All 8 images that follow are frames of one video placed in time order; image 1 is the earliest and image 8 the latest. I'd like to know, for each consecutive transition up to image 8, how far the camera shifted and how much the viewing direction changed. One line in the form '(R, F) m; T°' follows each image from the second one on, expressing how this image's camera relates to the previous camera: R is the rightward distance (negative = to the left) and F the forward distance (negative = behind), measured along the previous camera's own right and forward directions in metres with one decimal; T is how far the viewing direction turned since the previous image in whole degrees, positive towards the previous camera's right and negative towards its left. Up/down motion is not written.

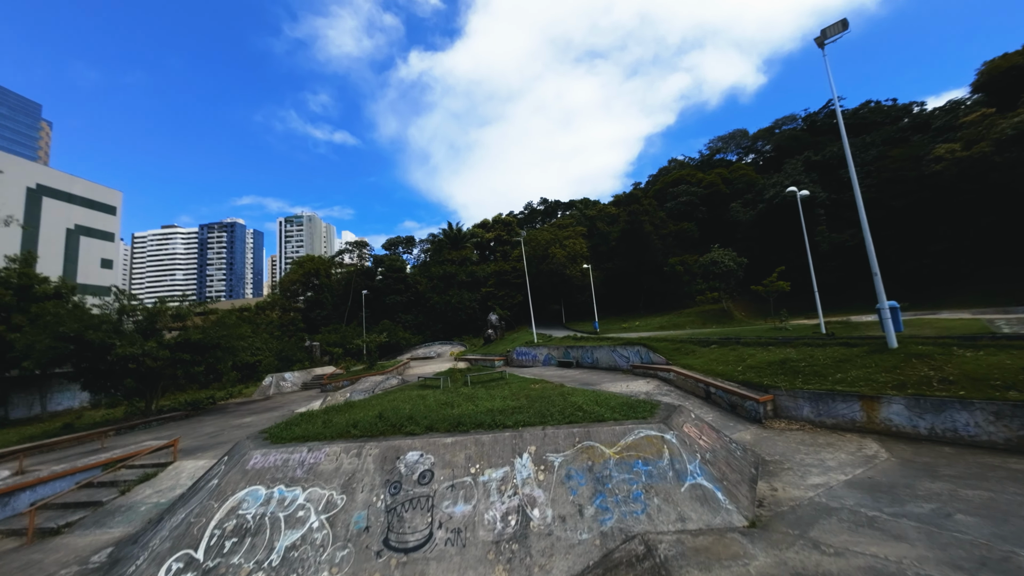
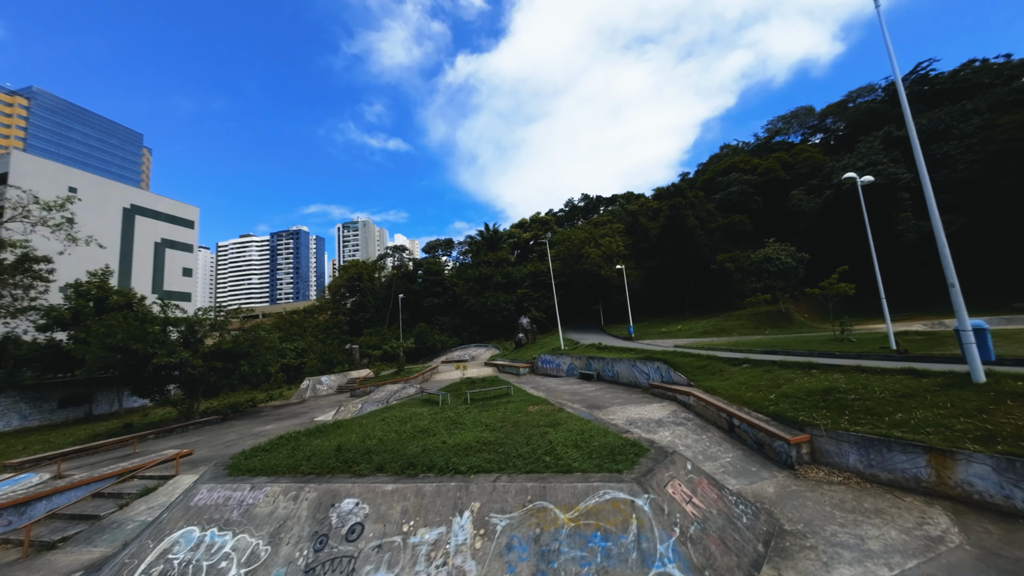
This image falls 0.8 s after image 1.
(+1.4, +0.9) m; -8°
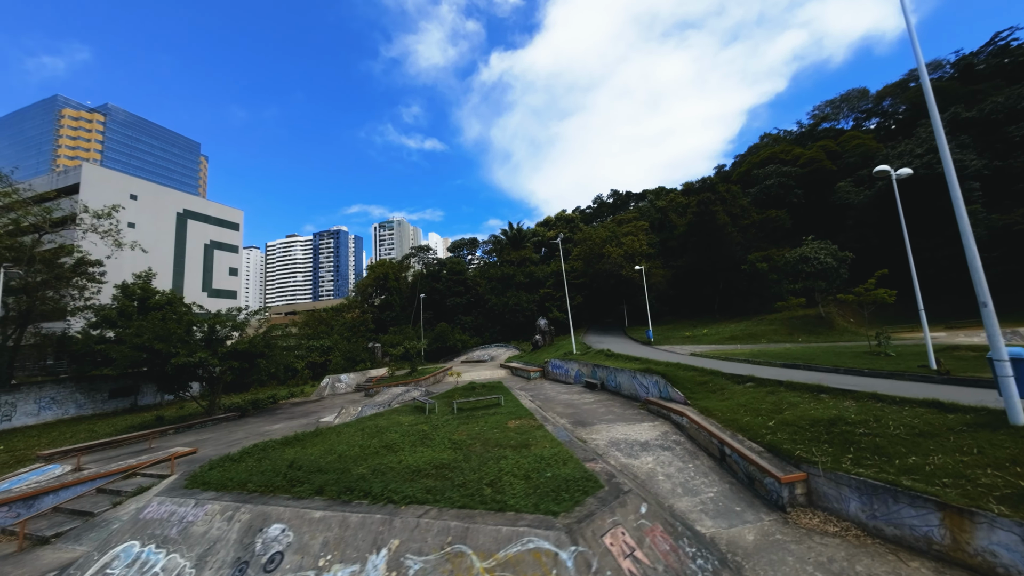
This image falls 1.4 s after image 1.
(+1.3, +0.5) m; -5°
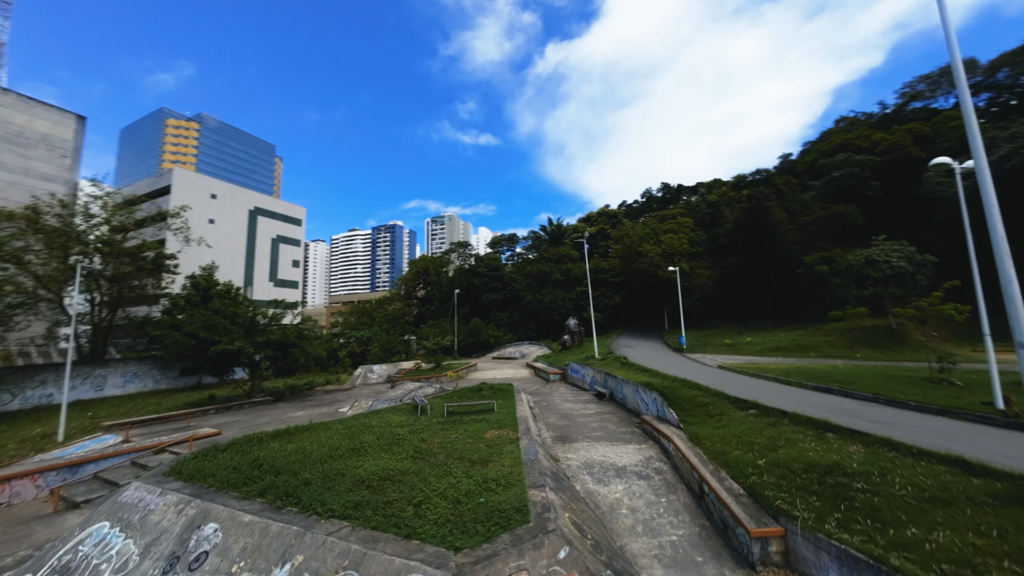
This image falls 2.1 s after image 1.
(+1.6, +0.4) m; -8°
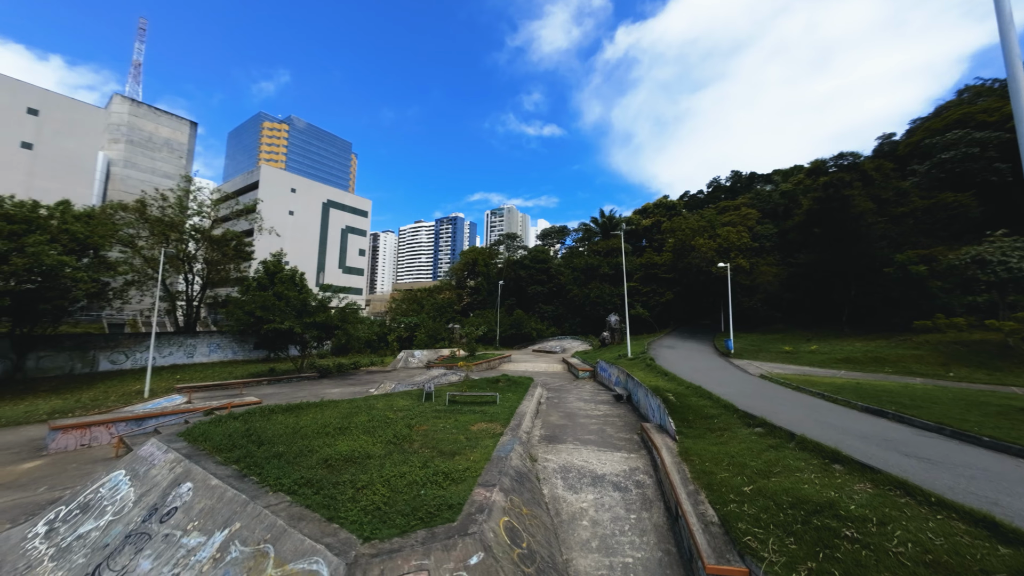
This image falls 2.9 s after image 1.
(+1.5, +0.4) m; -9°
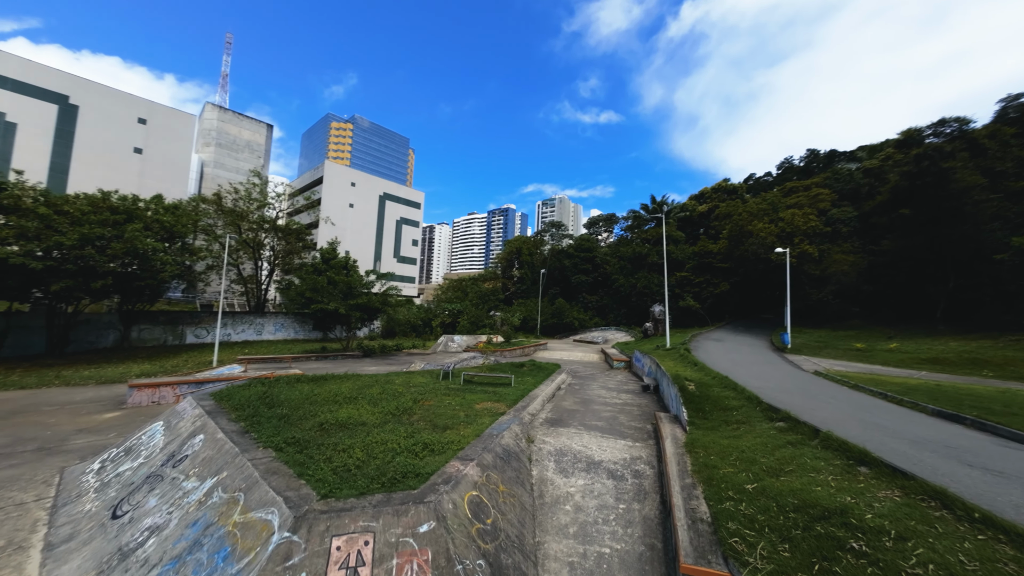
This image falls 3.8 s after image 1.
(+1.0, +0.3) m; -8°
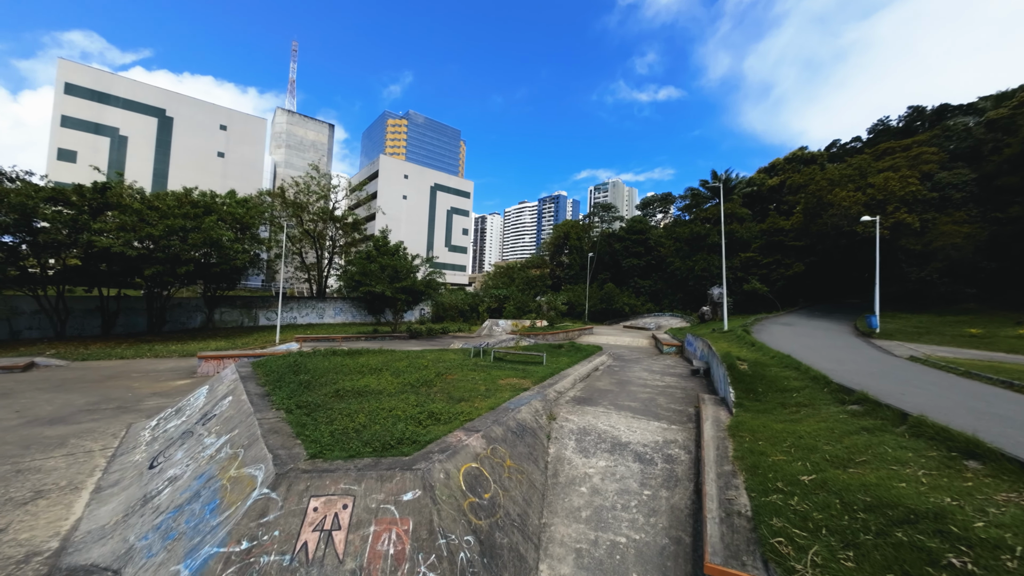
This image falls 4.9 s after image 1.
(+0.6, +0.6) m; -8°
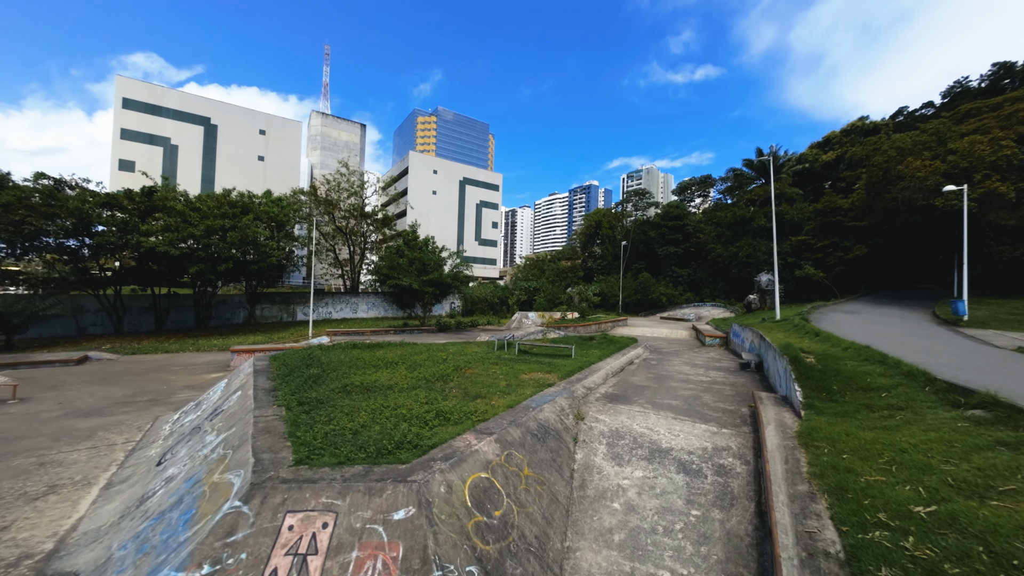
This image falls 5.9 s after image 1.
(+0.2, +0.7) m; -5°
